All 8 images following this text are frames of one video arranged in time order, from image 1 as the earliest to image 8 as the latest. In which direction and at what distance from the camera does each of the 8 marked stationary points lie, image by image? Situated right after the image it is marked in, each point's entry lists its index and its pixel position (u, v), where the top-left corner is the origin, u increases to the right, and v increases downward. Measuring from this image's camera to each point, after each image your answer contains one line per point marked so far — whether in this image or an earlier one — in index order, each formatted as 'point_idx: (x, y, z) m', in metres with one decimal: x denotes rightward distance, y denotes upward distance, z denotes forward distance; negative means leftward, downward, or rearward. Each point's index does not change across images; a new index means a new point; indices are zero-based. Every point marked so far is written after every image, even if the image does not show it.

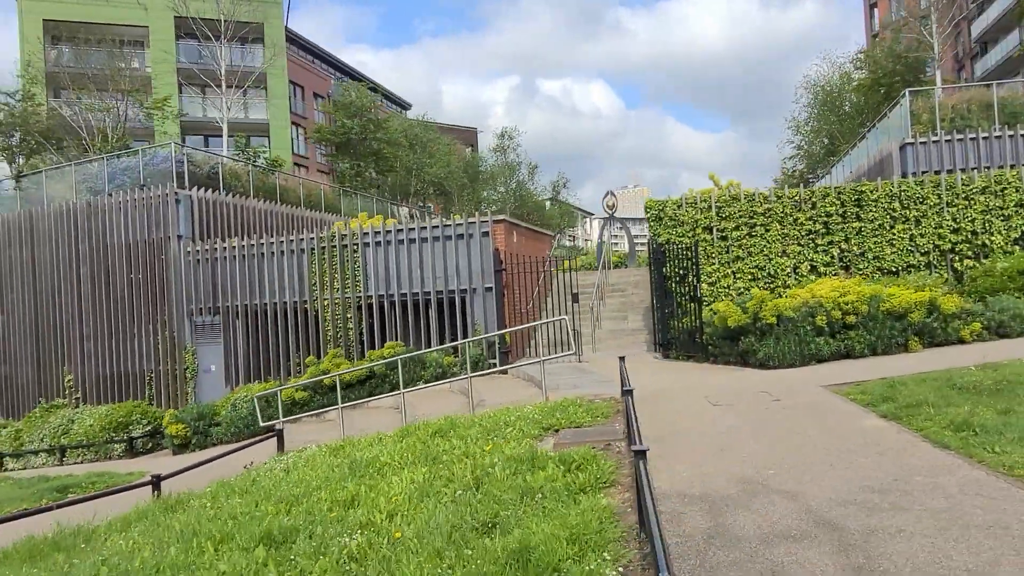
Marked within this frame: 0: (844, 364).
0: (+4.1, -0.9, +8.9) m
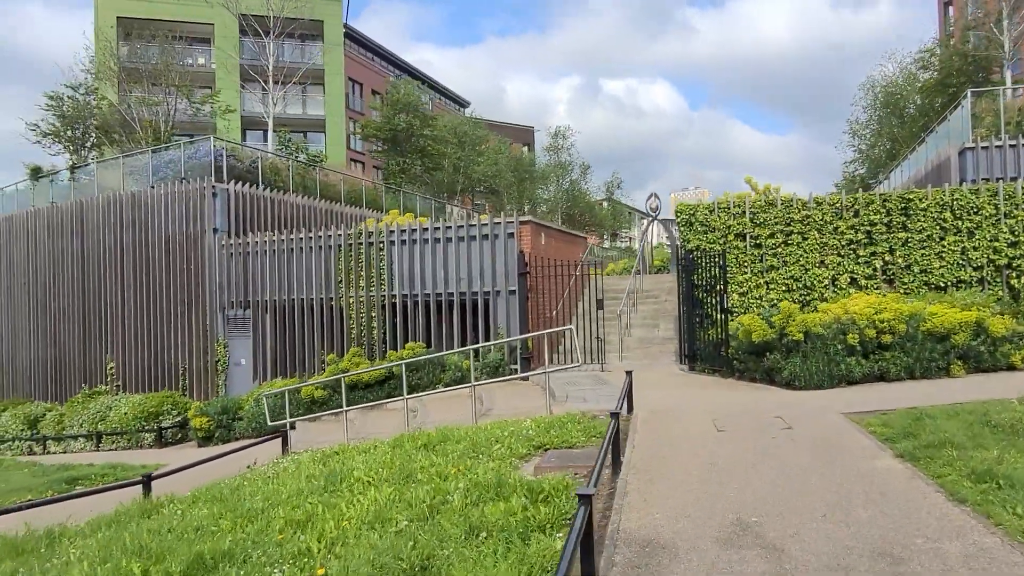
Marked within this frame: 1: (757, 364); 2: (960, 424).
0: (+4.1, -1.1, +8.2) m
1: (+3.2, -1.0, +9.4) m
2: (+3.5, -1.1, +5.7) m
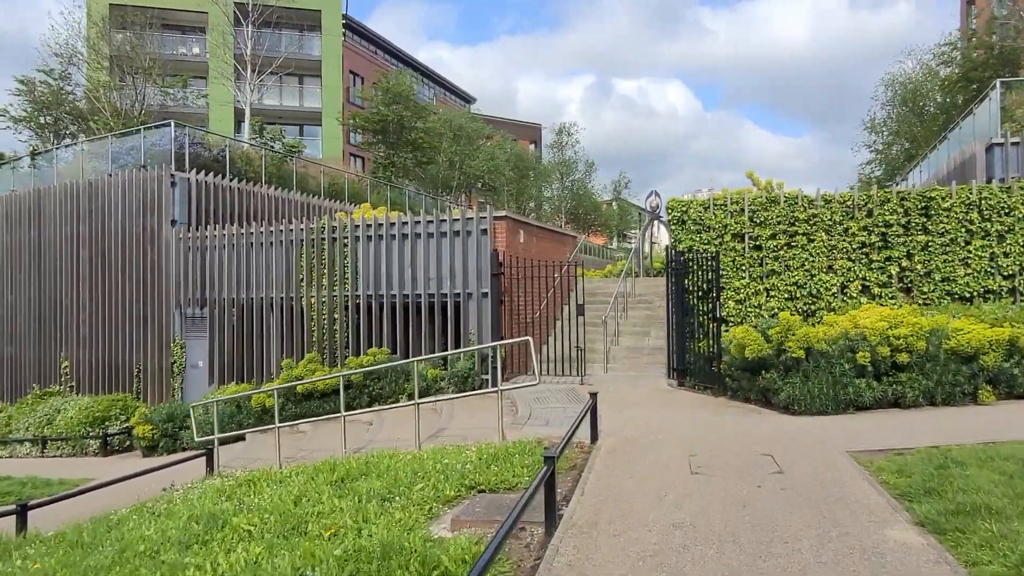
0: (+3.6, -1.2, +7.0) m
1: (+2.7, -1.1, +8.1) m
2: (+3.0, -1.2, +4.5) m
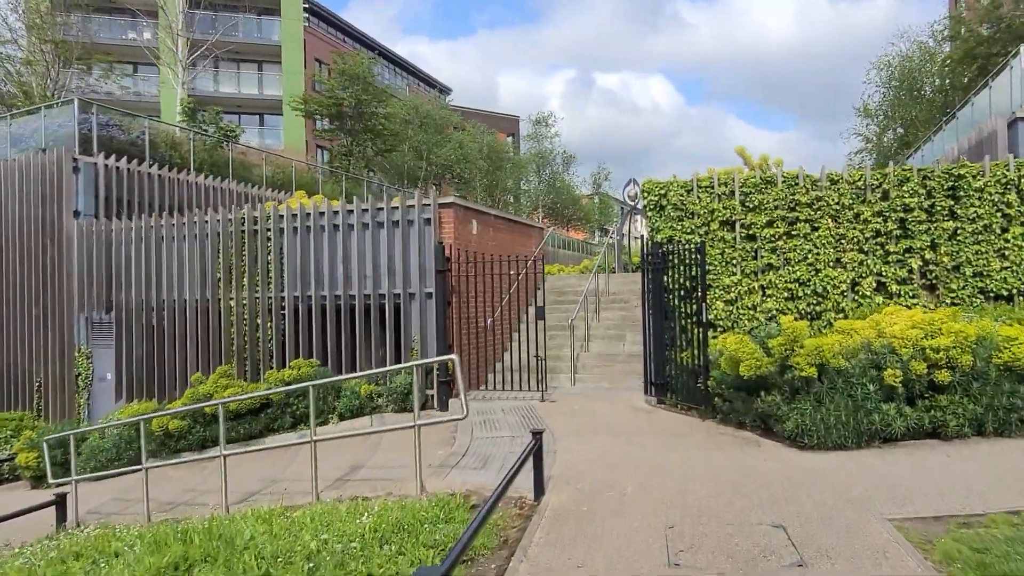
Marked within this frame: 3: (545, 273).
0: (+3.1, -1.2, +5.3) m
1: (+2.1, -1.1, +6.5) m
2: (+2.5, -1.2, +2.8) m
3: (+0.5, +0.2, +11.5) m
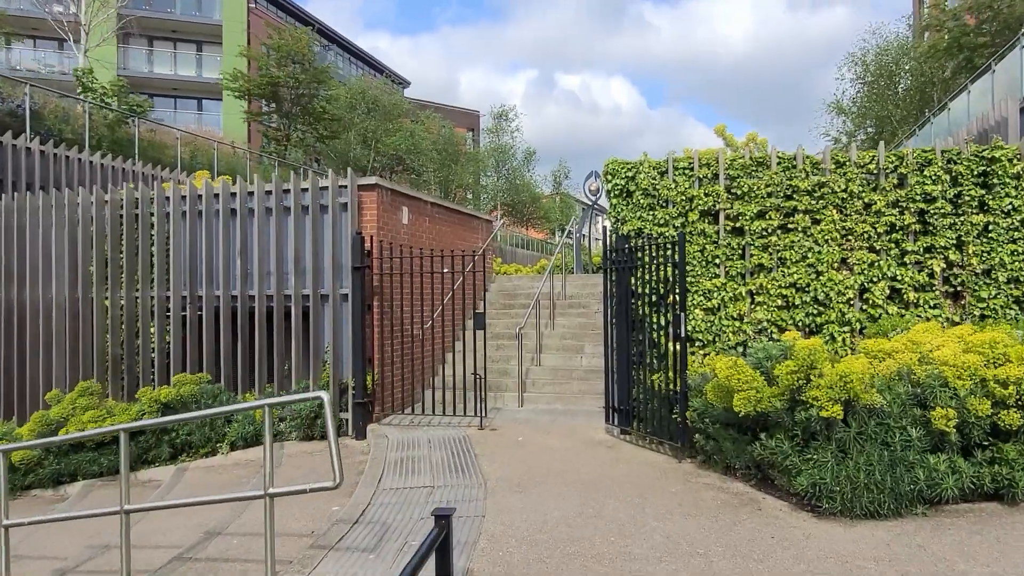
0: (+2.6, -1.3, +3.8) m
1: (+1.6, -1.1, +4.9) m
2: (+2.1, -1.2, +1.3) m
3: (-0.3, +0.2, +9.9) m
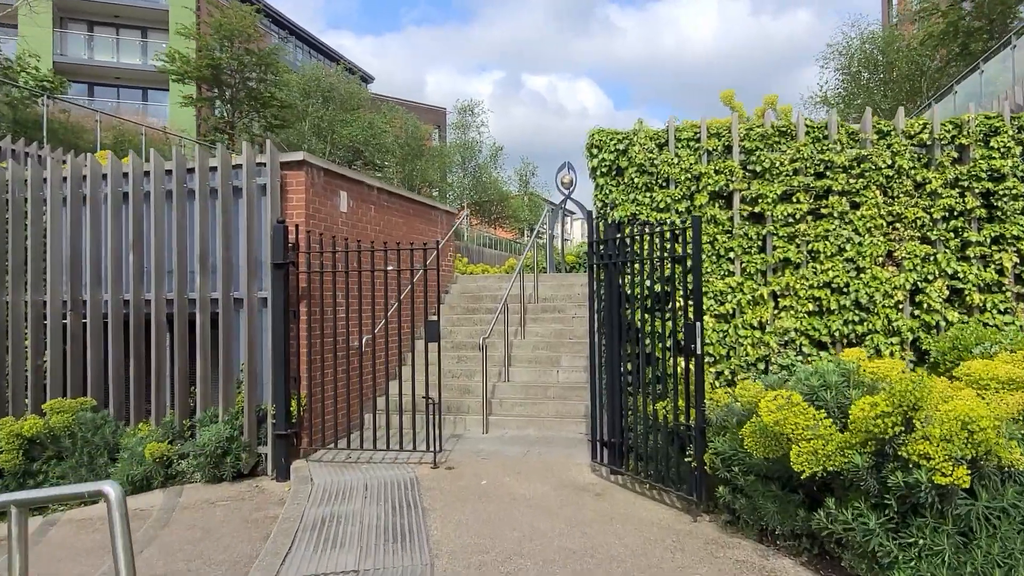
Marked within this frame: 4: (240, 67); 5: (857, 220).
0: (+2.4, -1.3, +2.5) m
1: (+1.3, -1.1, +3.5) m
2: (+2.1, -1.2, -0.1) m
3: (-0.7, +0.2, +8.4) m
4: (-6.9, +5.7, +18.6) m
5: (+2.4, +0.5, +5.2) m
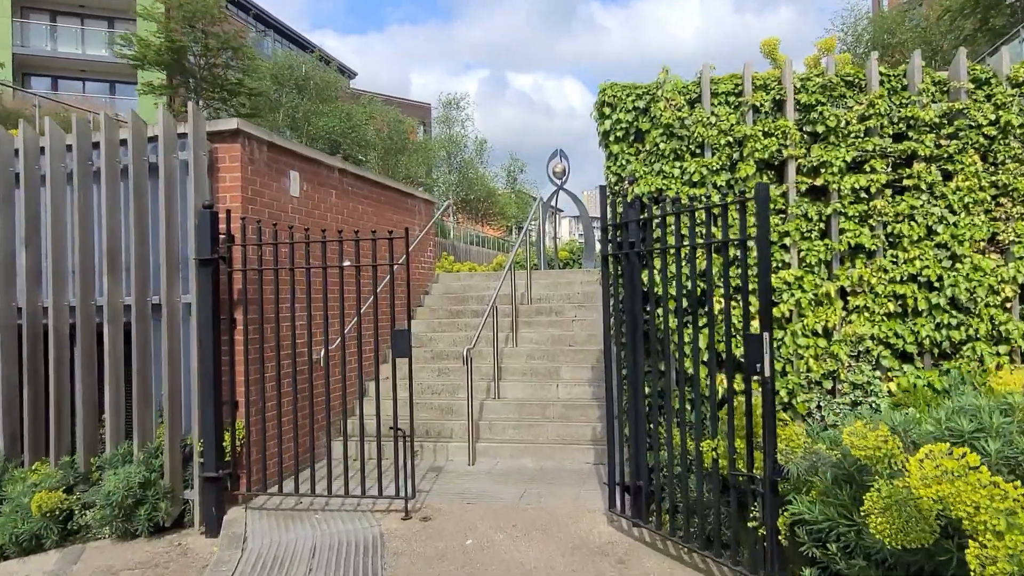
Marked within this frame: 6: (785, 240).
0: (+2.4, -1.2, +1.3) m
1: (+1.3, -1.1, +2.3) m
2: (+2.1, -1.2, -1.3) m
3: (-0.8, +0.2, +7.1) m
4: (-7.3, +5.6, +17.3) m
5: (+2.4, +0.5, +4.0) m
6: (+1.5, +0.3, +4.1) m
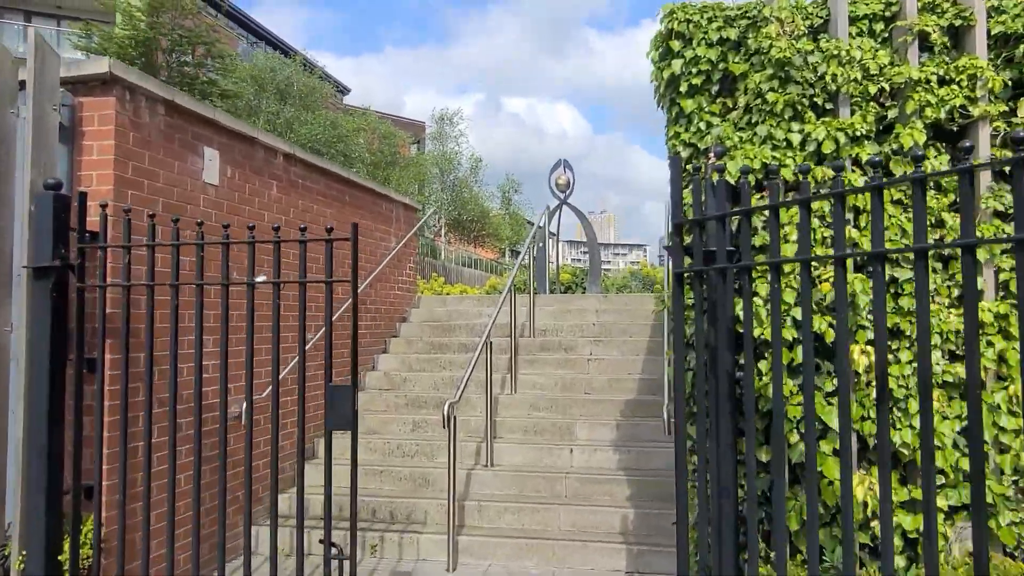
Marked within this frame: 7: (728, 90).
0: (+2.5, -1.3, -0.4) m
1: (+1.4, -1.2, +0.6) m
2: (+2.2, -1.2, -2.9) m
3: (-0.8, 0.0, +5.5) m
4: (-7.3, +5.2, +15.7) m
5: (+2.4, +0.4, +2.3) m
6: (+1.6, +0.1, +2.4) m
7: (+0.8, +0.7, +2.7) m
